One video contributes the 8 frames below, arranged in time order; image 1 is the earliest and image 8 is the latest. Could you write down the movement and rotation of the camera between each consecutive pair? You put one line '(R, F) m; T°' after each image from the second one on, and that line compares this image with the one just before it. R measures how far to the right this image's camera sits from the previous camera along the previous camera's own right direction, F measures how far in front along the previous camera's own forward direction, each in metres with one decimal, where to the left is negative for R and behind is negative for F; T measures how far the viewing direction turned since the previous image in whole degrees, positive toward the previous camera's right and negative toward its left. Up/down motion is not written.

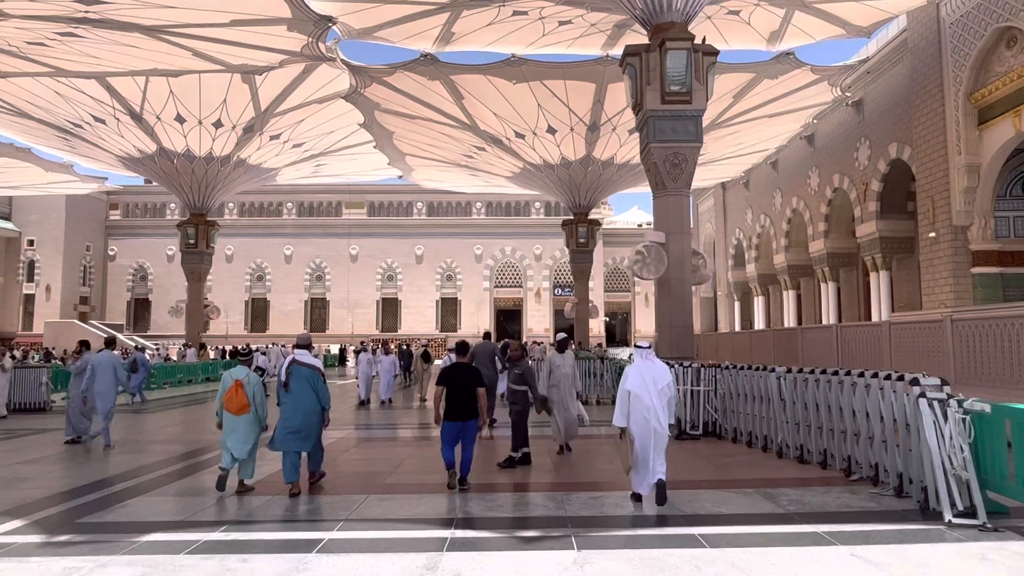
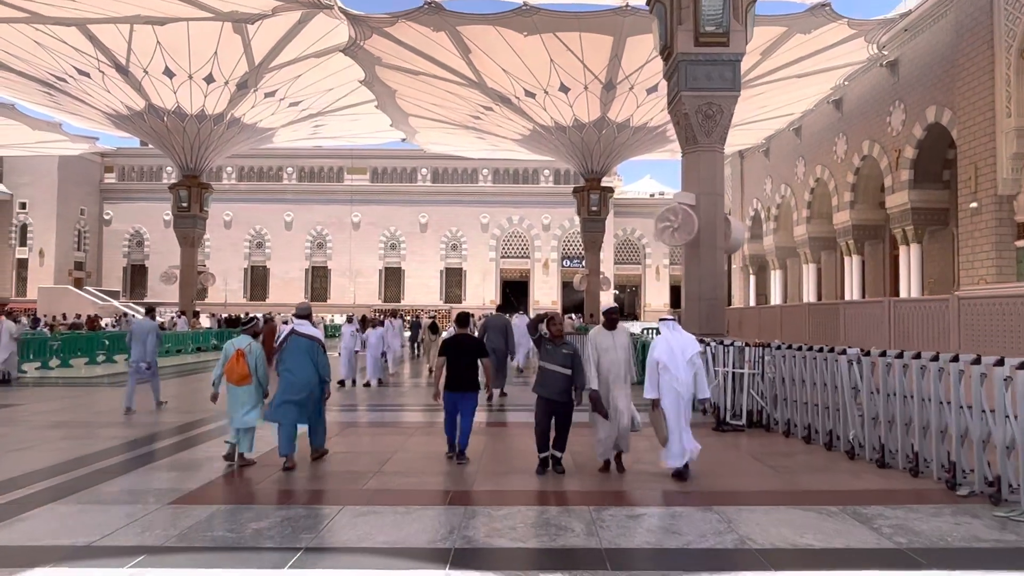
(-0.1, +1.3) m; 0°
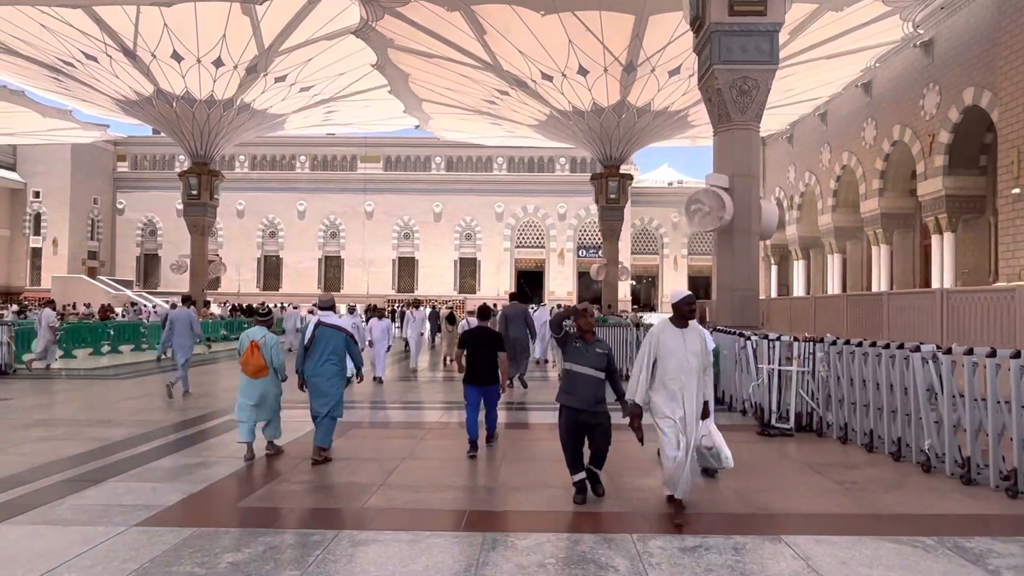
(-0.1, +0.7) m; -1°
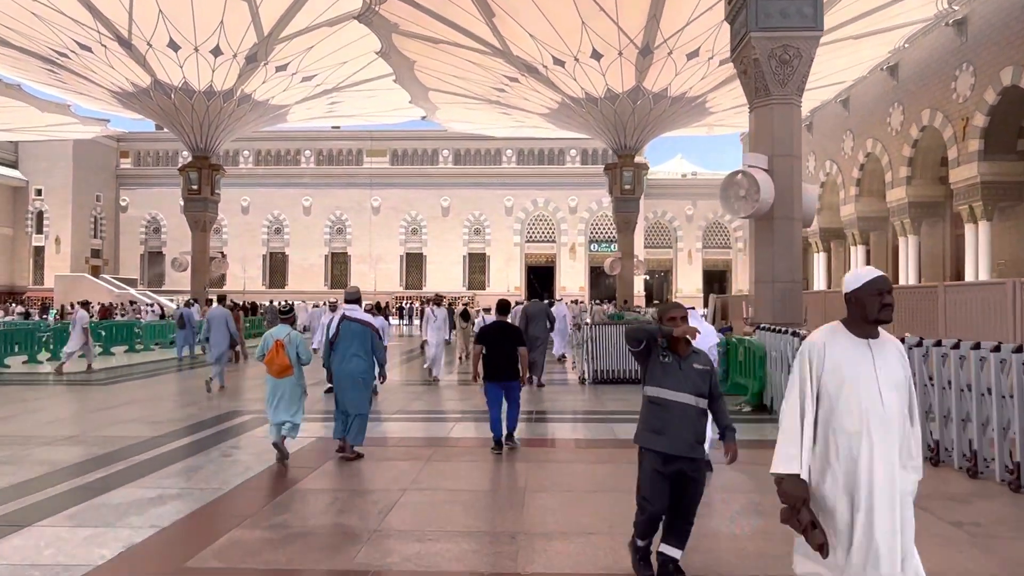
(-0.1, +0.9) m; -1°
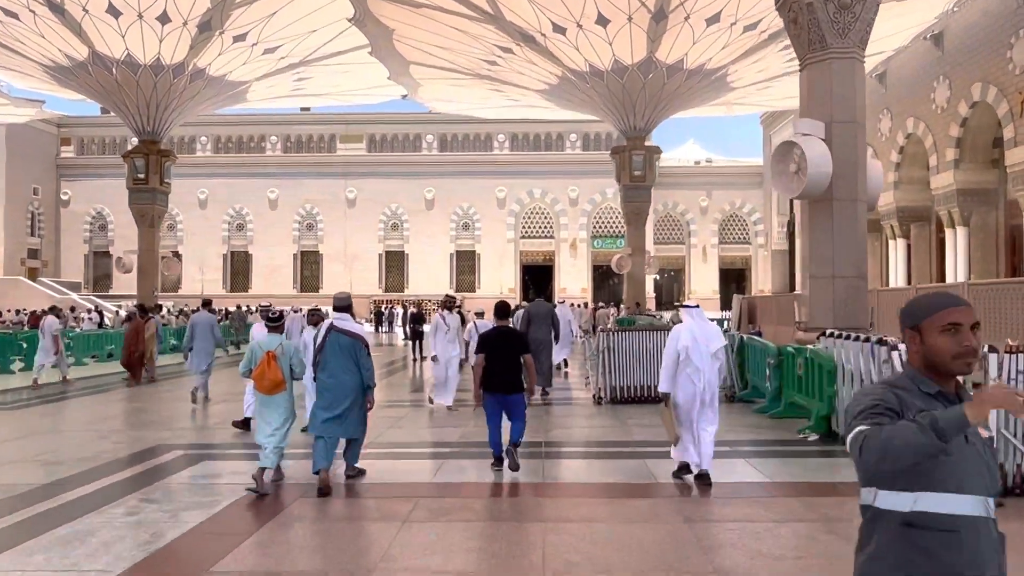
(-0.4, +3.0) m; +2°
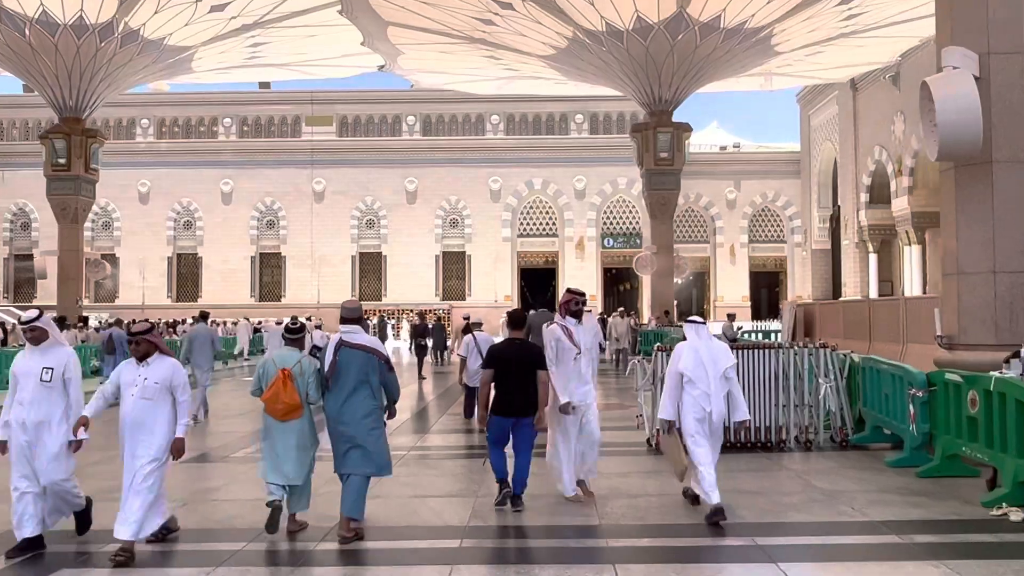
(-0.4, +3.5) m; +1°
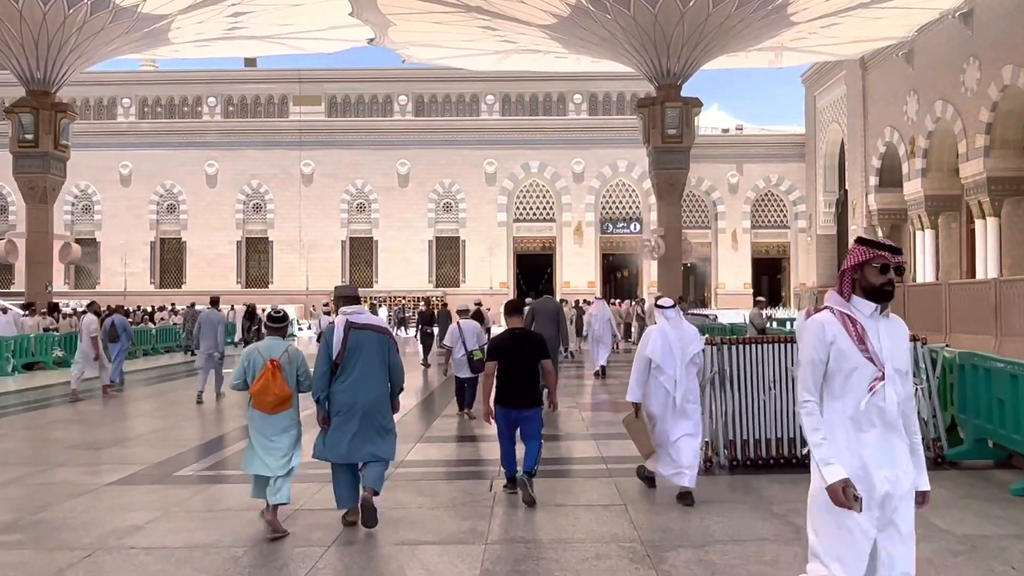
(-0.1, +0.7) m; +1°
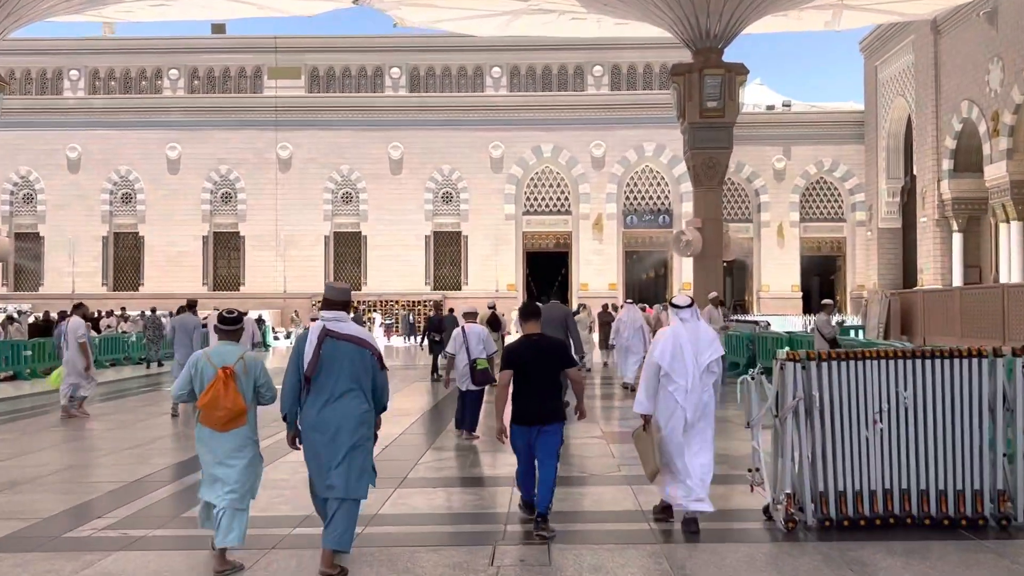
(-0.3, +2.7) m; 0°
